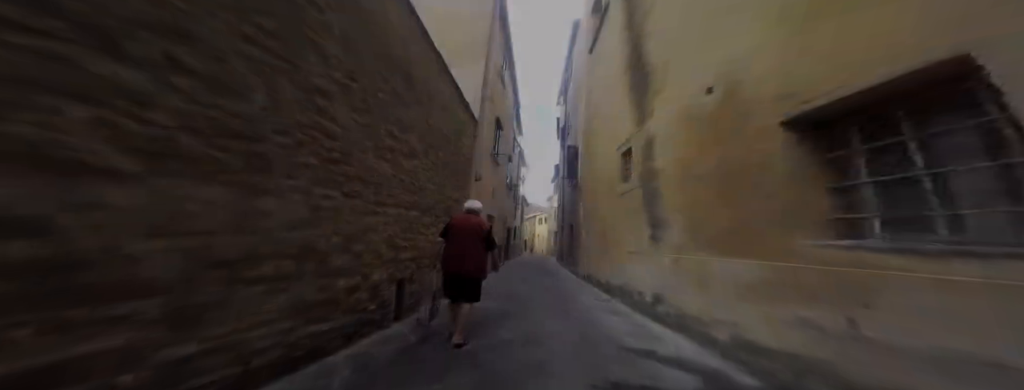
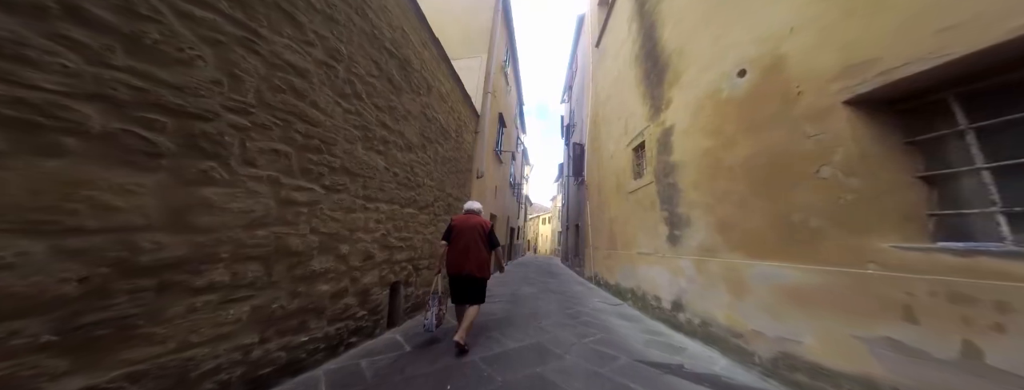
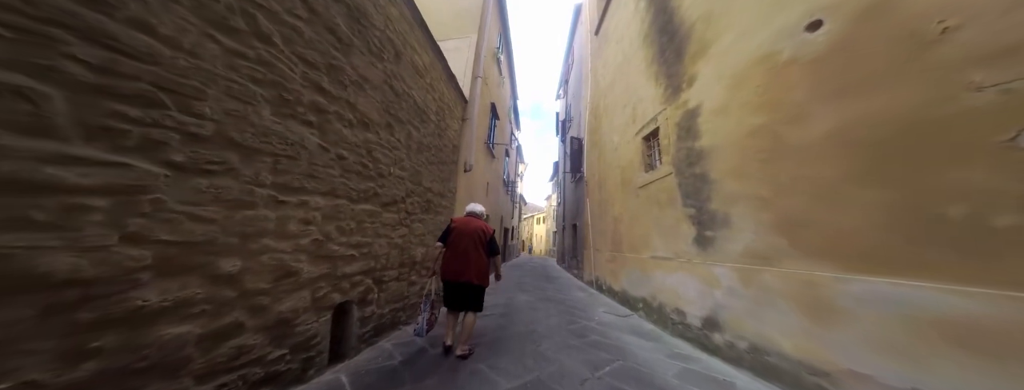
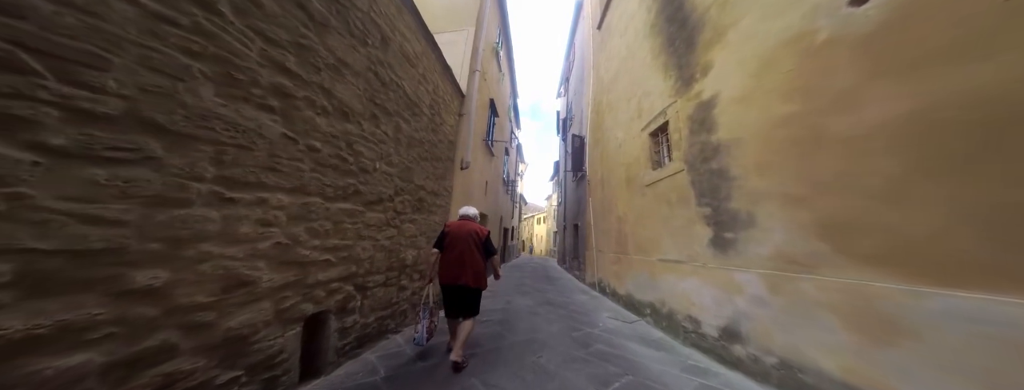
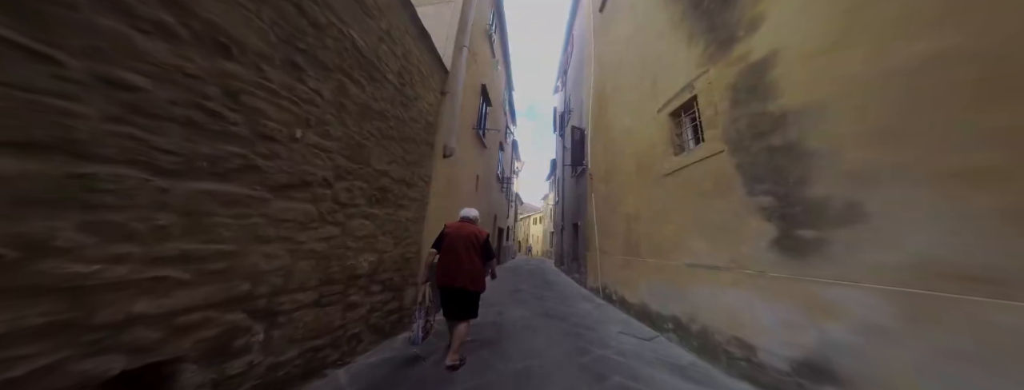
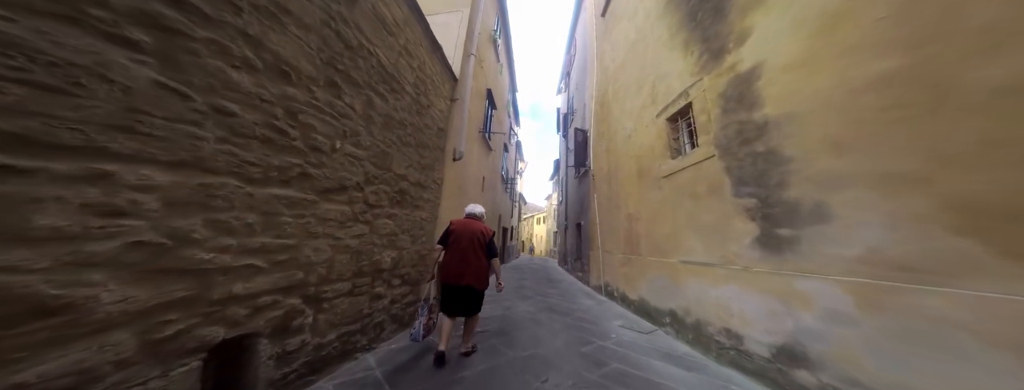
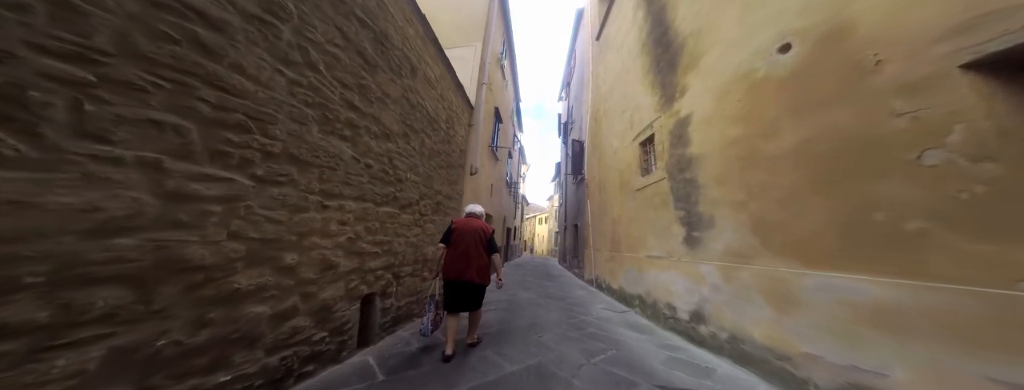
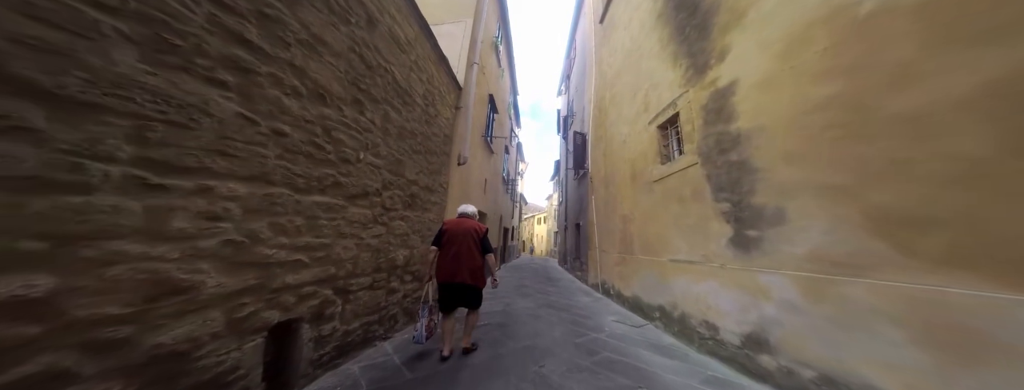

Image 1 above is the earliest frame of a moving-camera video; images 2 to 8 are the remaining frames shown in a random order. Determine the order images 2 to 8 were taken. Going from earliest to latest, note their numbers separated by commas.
2, 7, 3, 4, 8, 6, 5
